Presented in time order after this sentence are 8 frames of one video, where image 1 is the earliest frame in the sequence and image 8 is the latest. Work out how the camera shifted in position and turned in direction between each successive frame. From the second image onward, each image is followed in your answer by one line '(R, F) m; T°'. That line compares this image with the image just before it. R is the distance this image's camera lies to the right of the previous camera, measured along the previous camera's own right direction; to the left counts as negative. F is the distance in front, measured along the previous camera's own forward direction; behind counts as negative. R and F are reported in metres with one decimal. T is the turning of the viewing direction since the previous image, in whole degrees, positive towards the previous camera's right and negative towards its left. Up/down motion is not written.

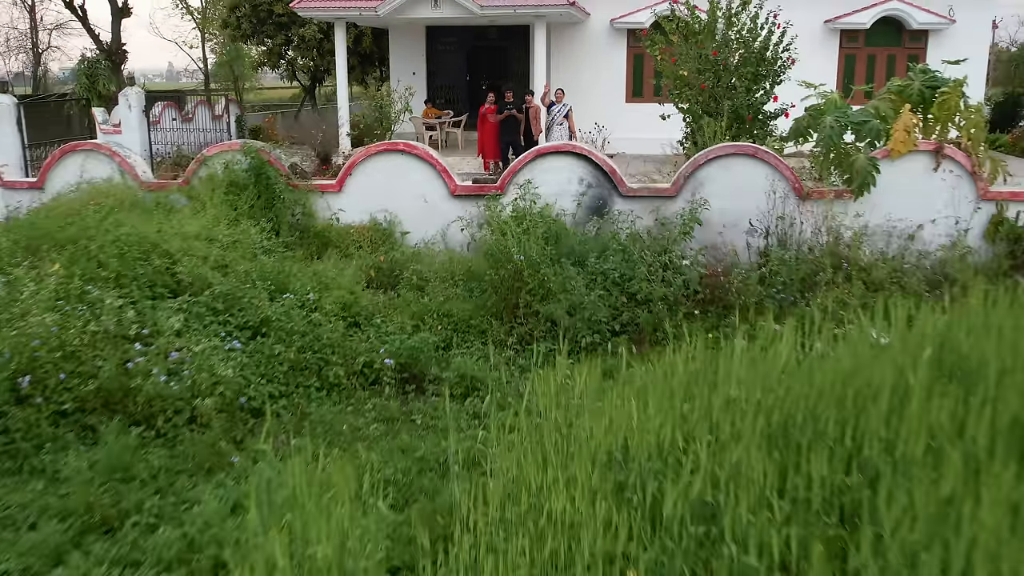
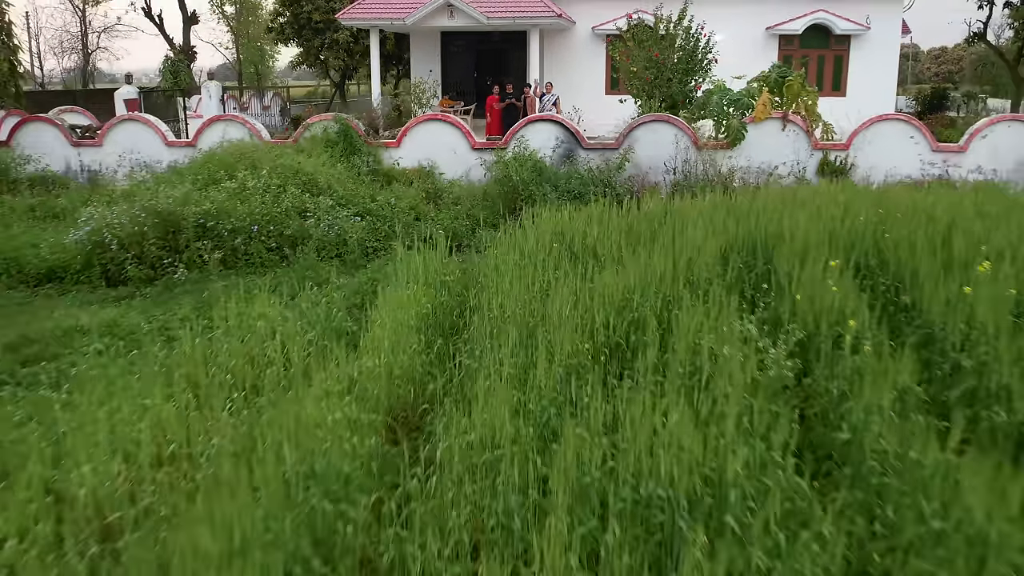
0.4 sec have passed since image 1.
(0.0, -1.4) m; 0°
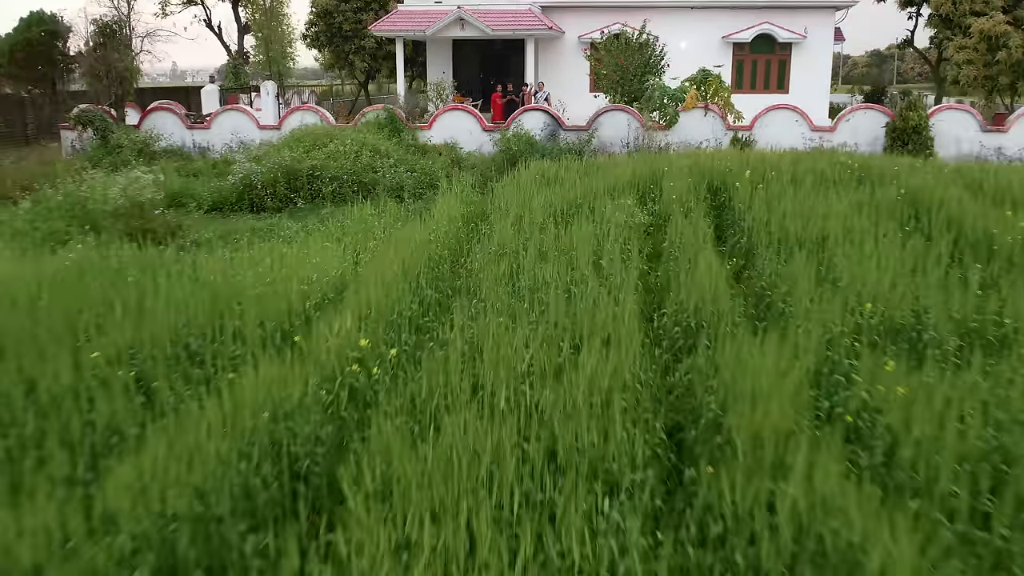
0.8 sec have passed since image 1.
(0.0, -1.6) m; 0°
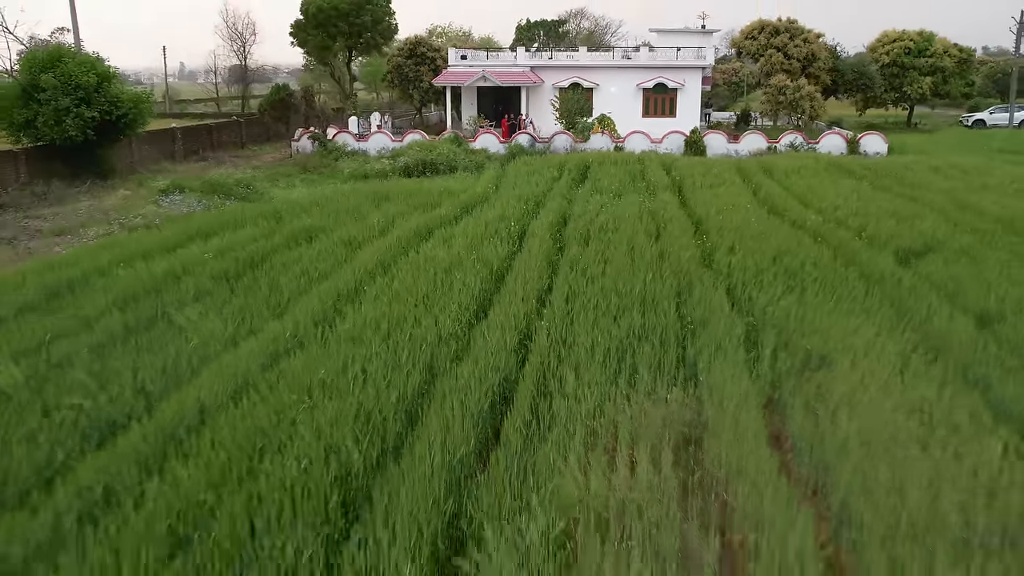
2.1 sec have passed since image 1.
(0.0, -6.5) m; 0°
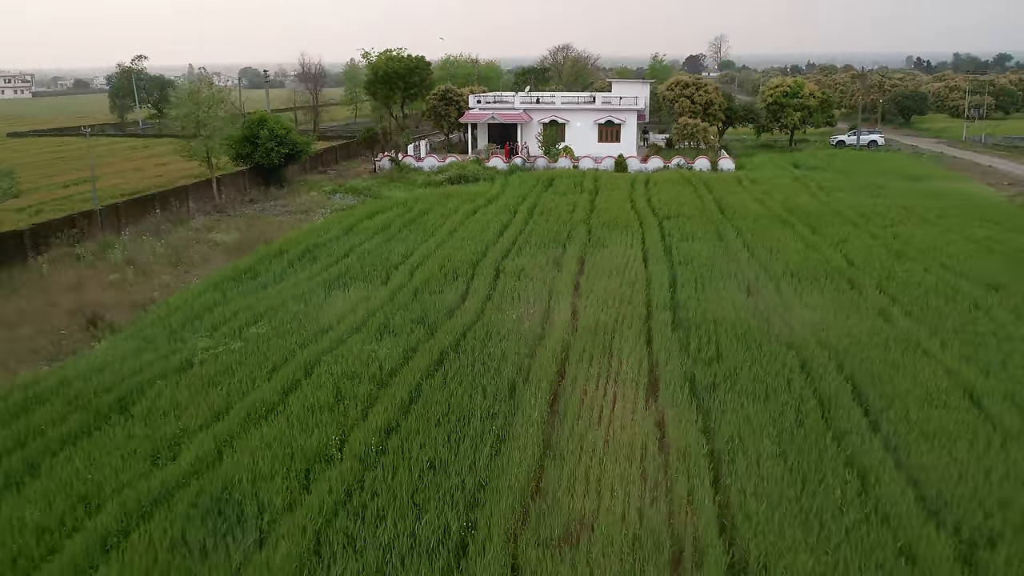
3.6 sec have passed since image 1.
(0.0, -8.1) m; 0°
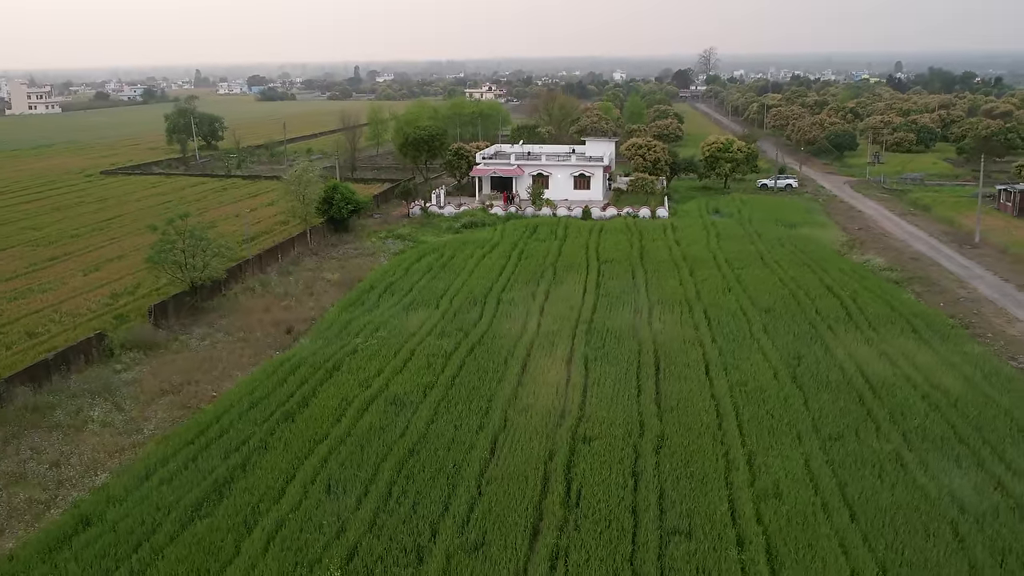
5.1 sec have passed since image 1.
(+0.1, -8.1) m; 0°
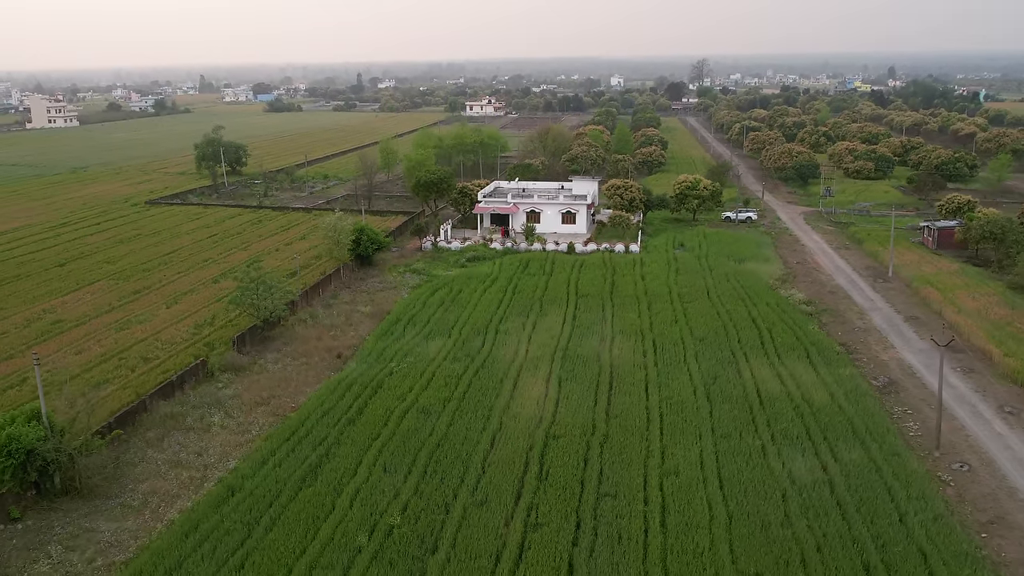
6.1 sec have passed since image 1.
(+0.2, -5.5) m; 0°
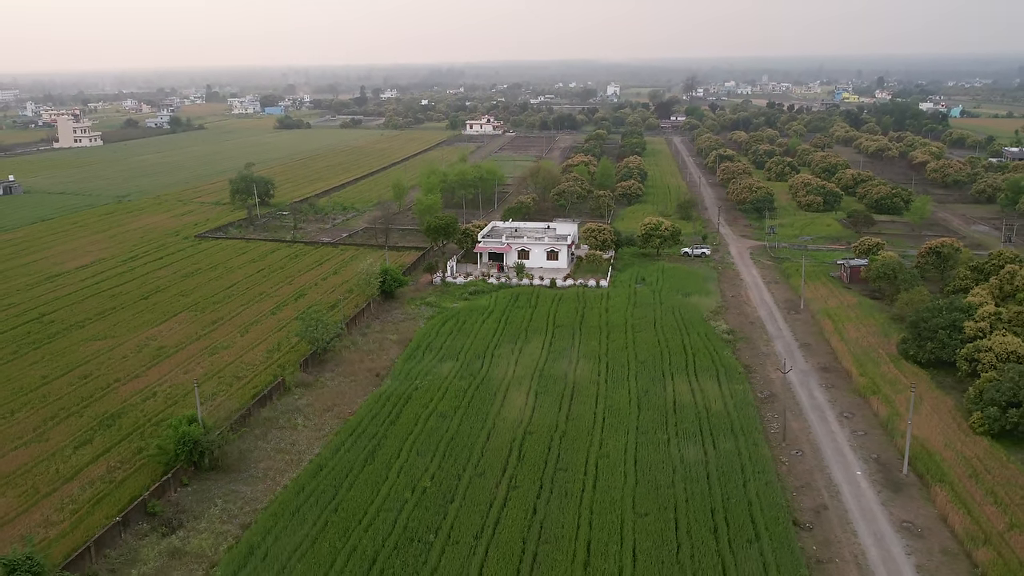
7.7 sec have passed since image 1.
(+0.4, -8.4) m; 0°
